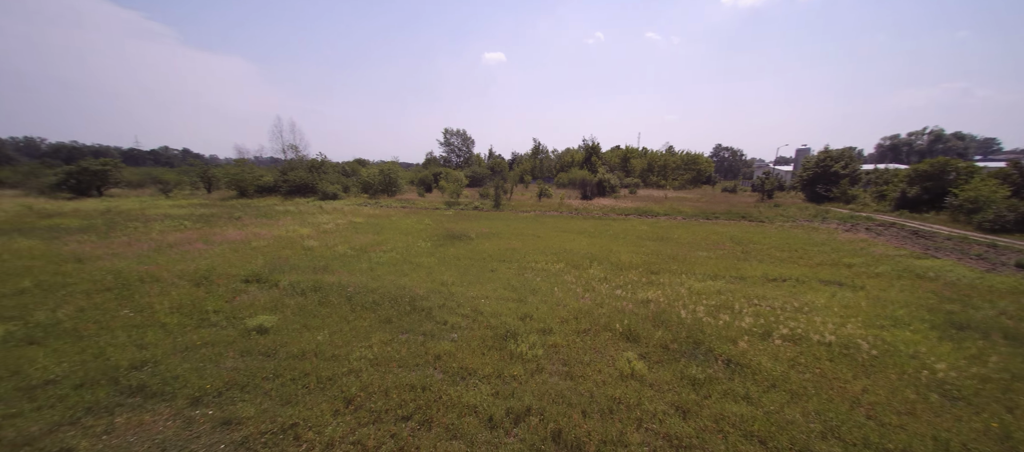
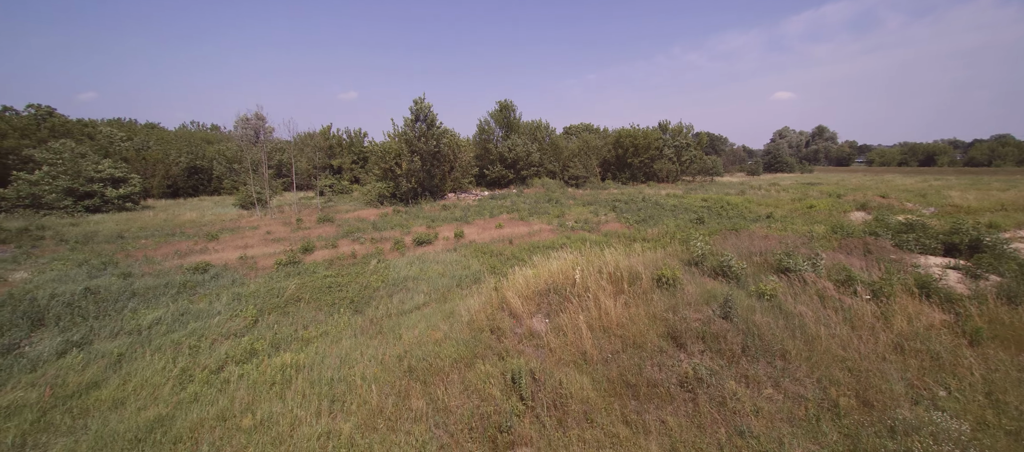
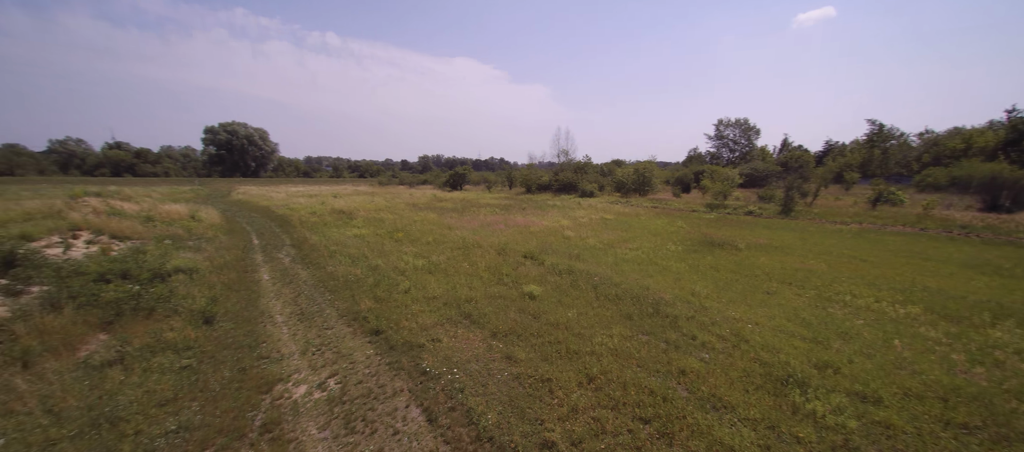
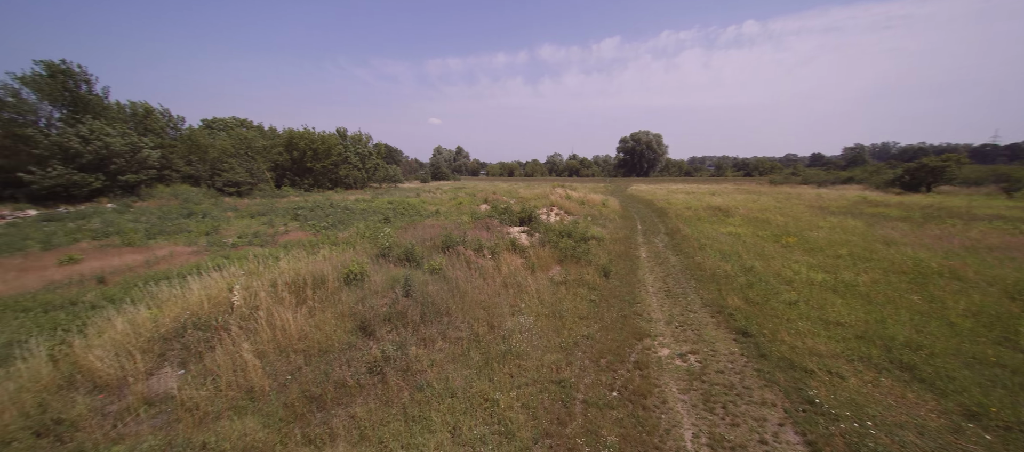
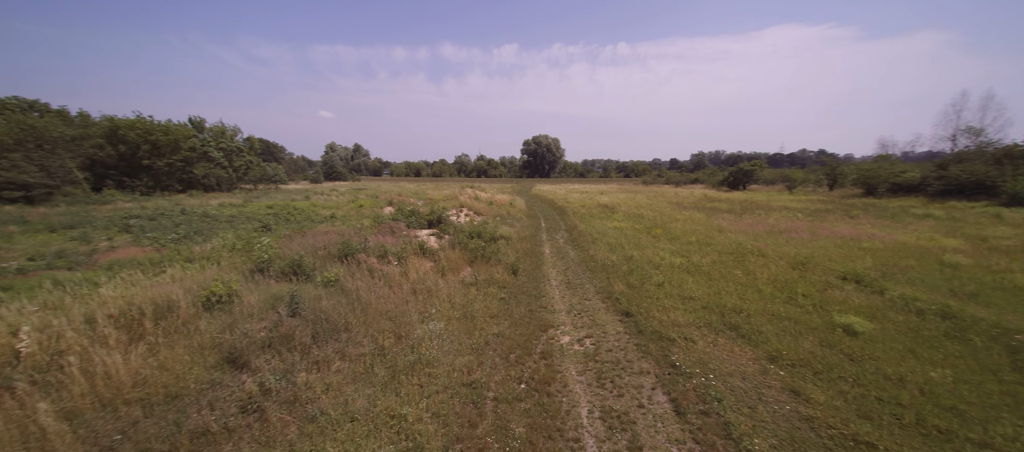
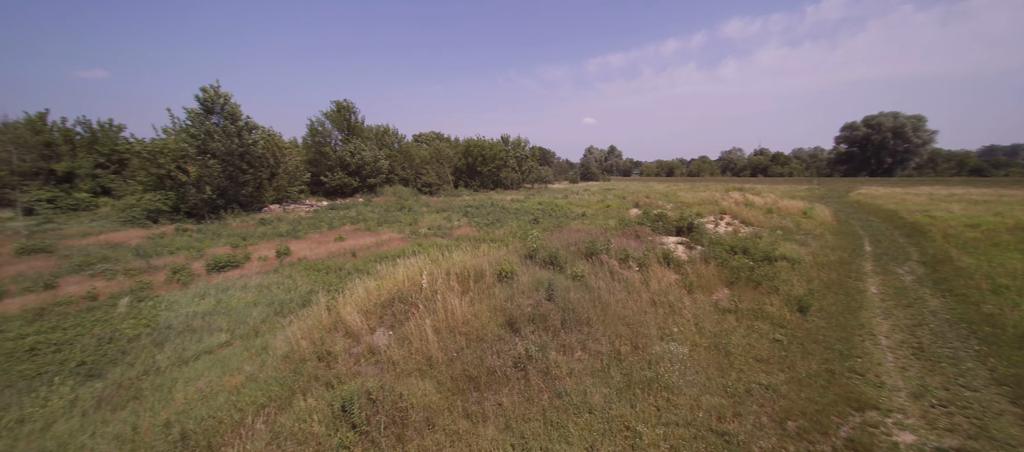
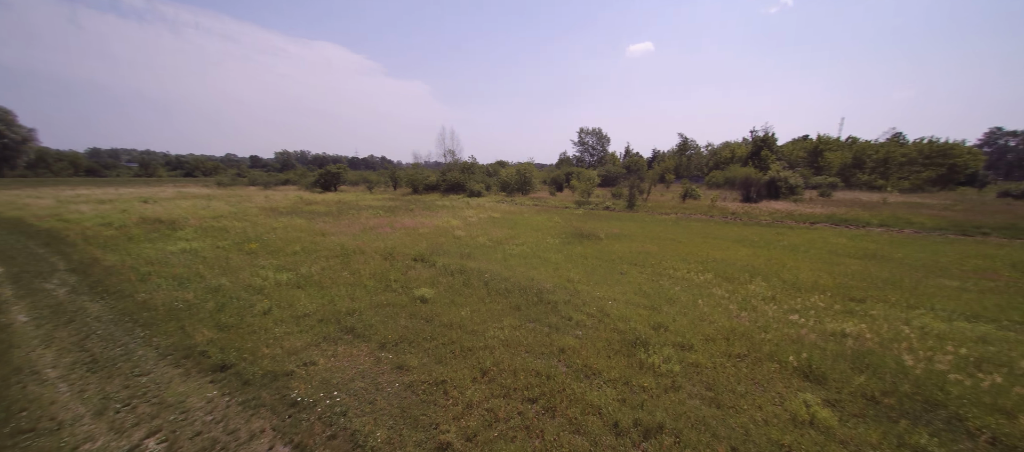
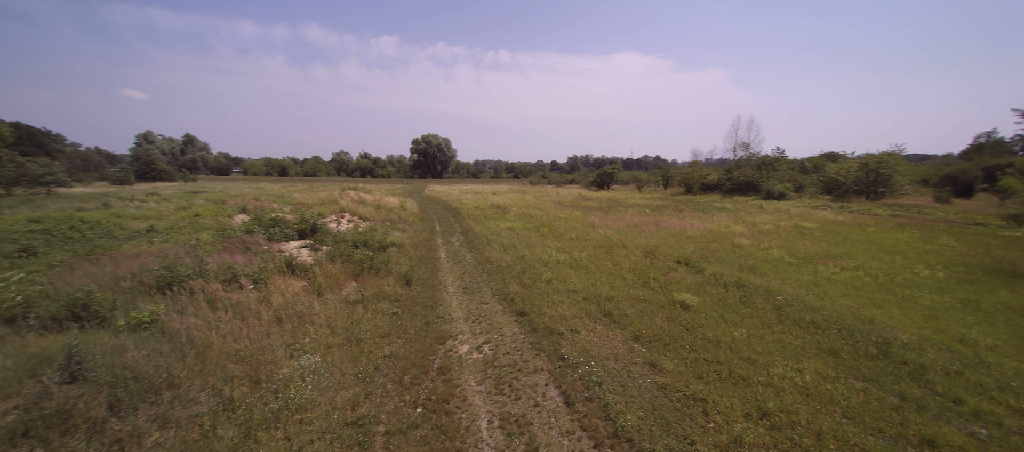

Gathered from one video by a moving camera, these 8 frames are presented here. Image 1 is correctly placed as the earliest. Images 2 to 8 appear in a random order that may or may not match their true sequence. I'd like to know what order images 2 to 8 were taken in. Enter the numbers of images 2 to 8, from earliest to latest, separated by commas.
7, 3, 8, 5, 4, 6, 2
